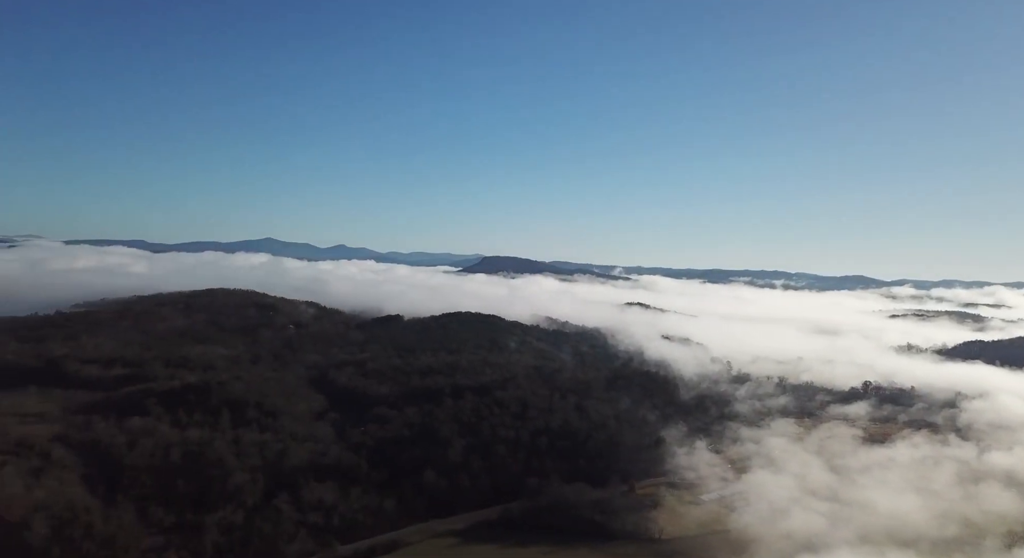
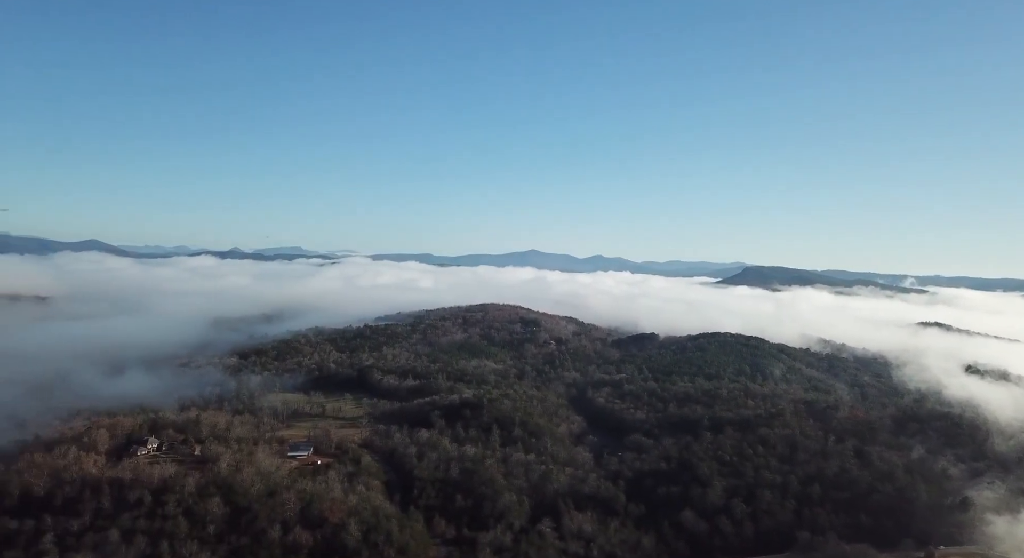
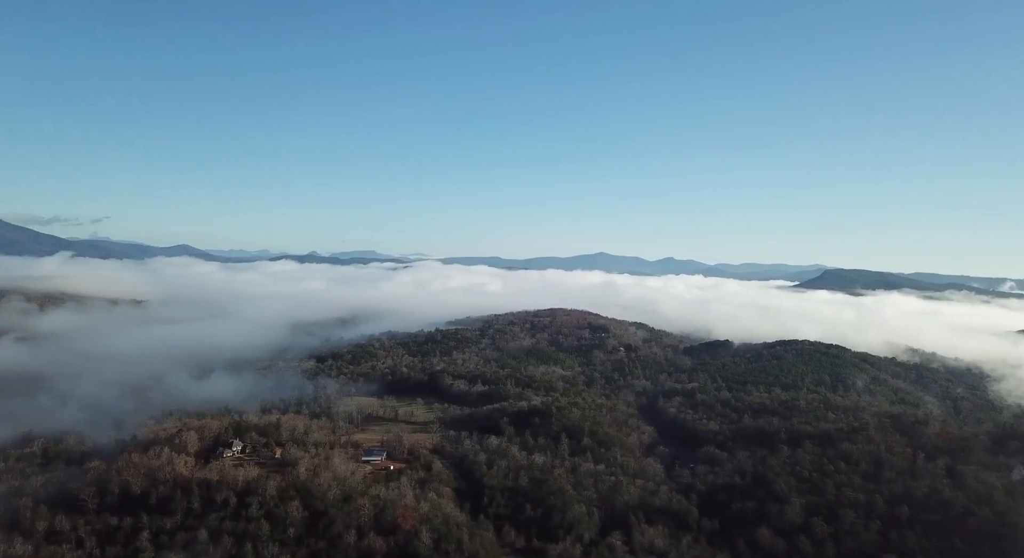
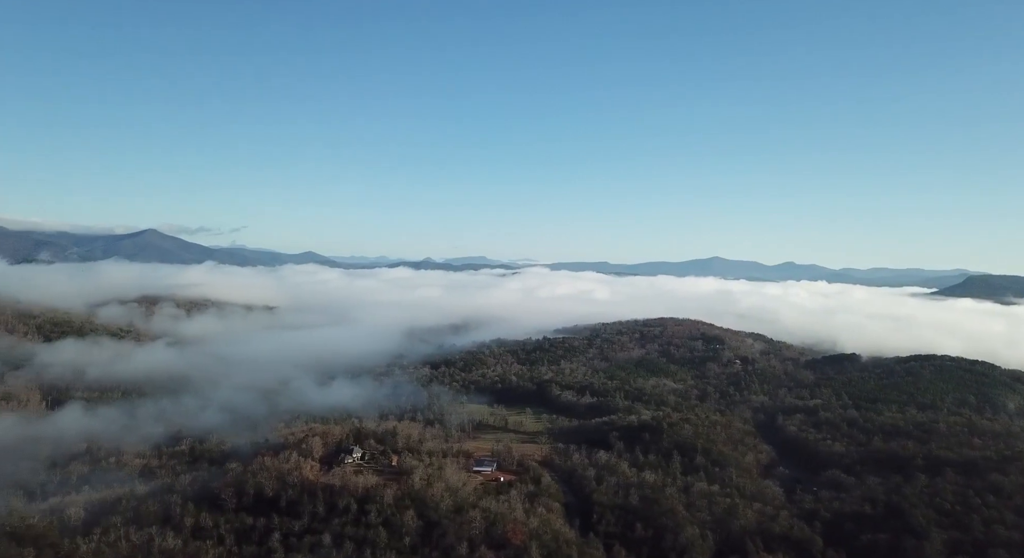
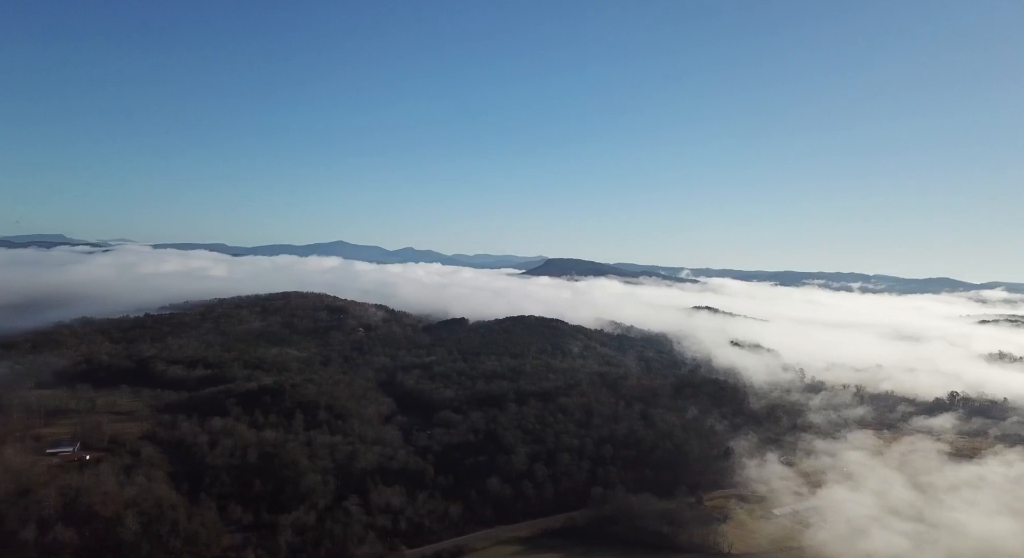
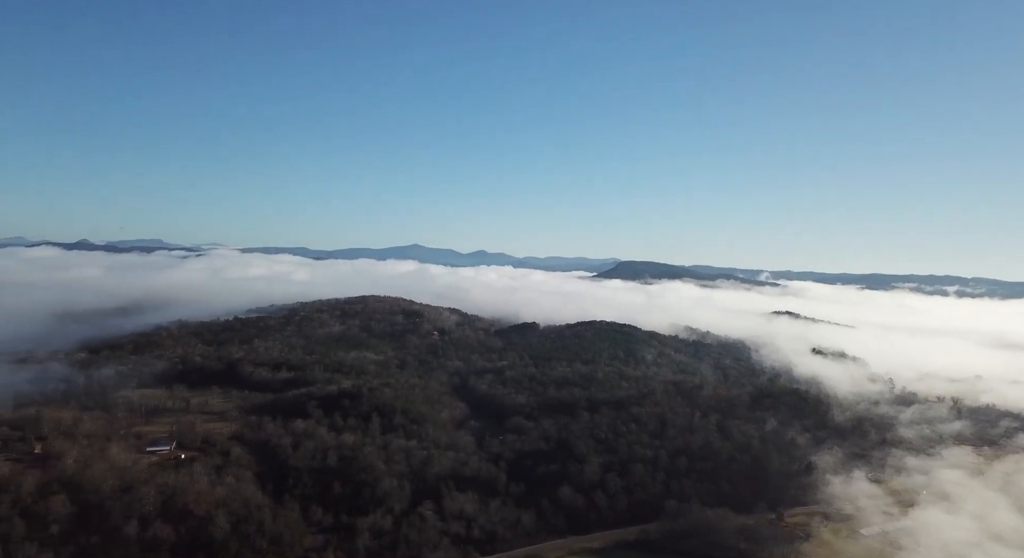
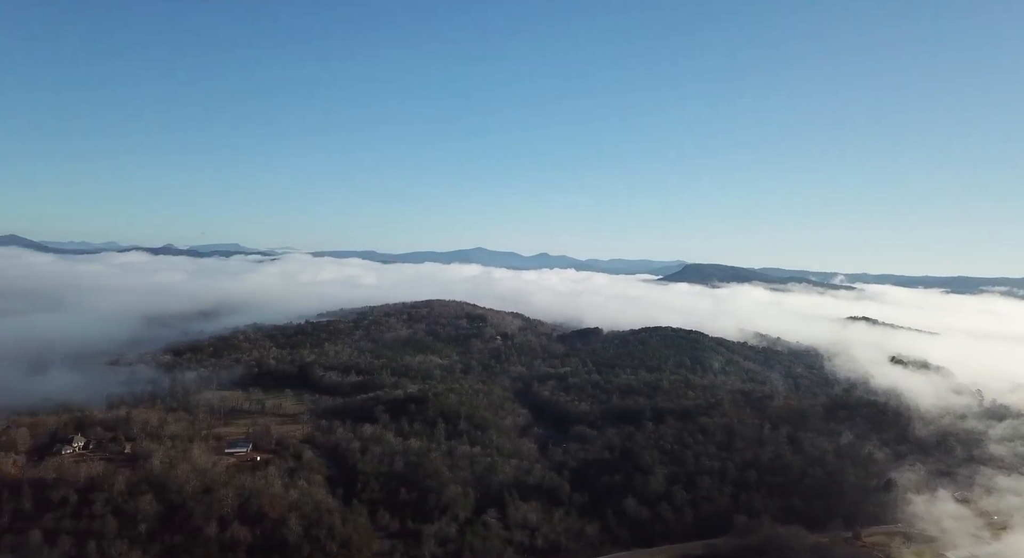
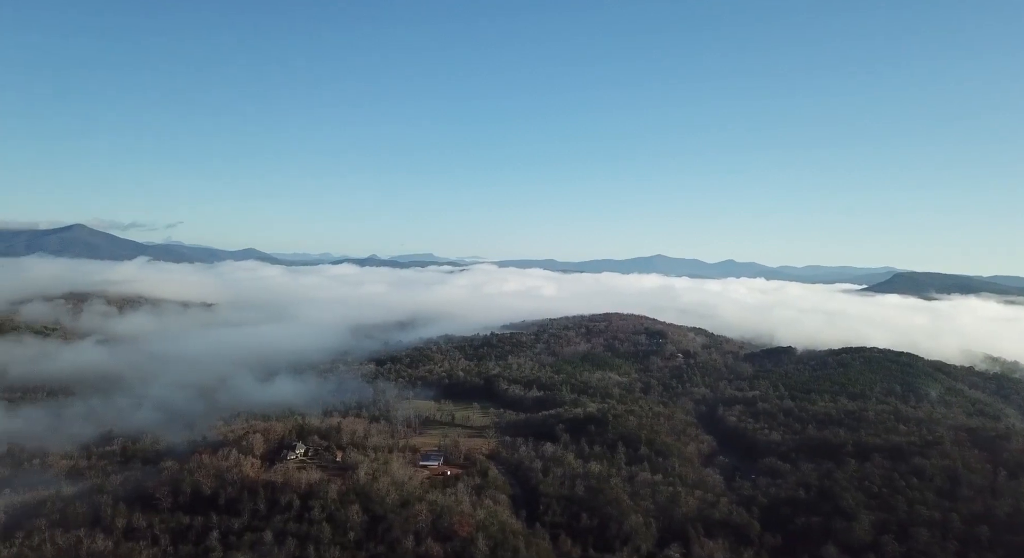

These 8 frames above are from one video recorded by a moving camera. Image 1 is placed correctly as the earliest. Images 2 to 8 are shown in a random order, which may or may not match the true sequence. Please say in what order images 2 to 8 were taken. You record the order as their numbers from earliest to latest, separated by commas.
5, 6, 7, 2, 3, 8, 4
